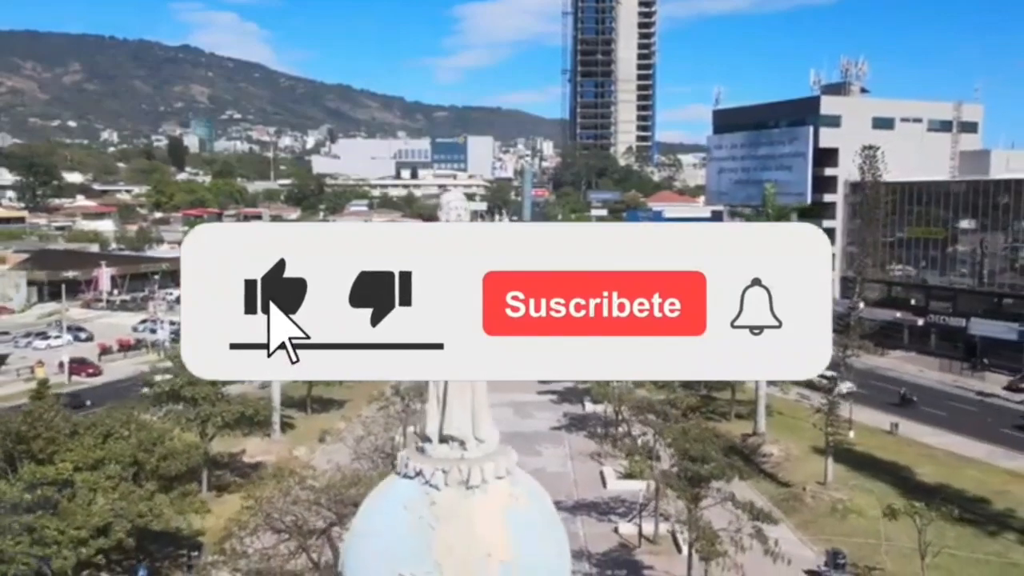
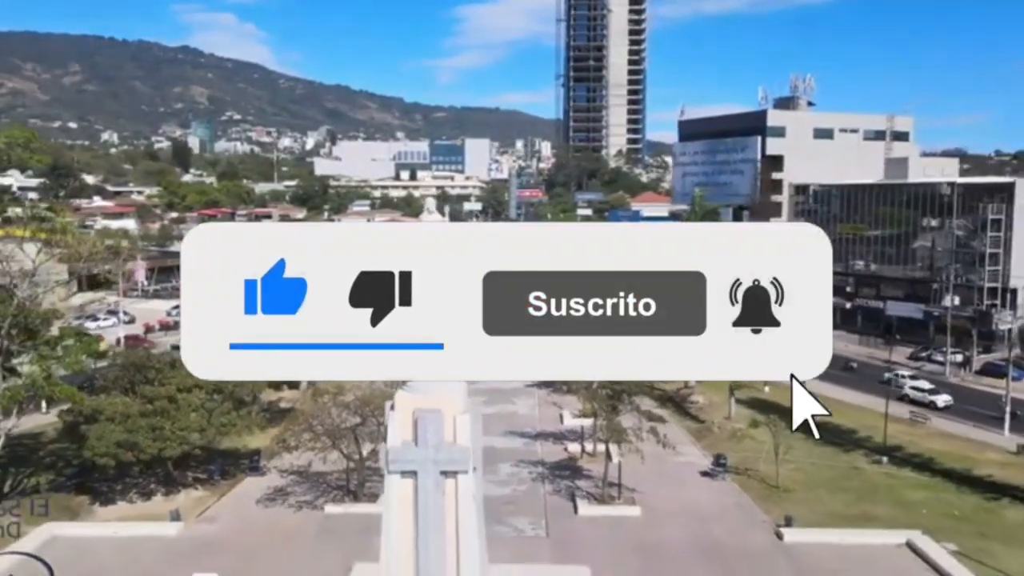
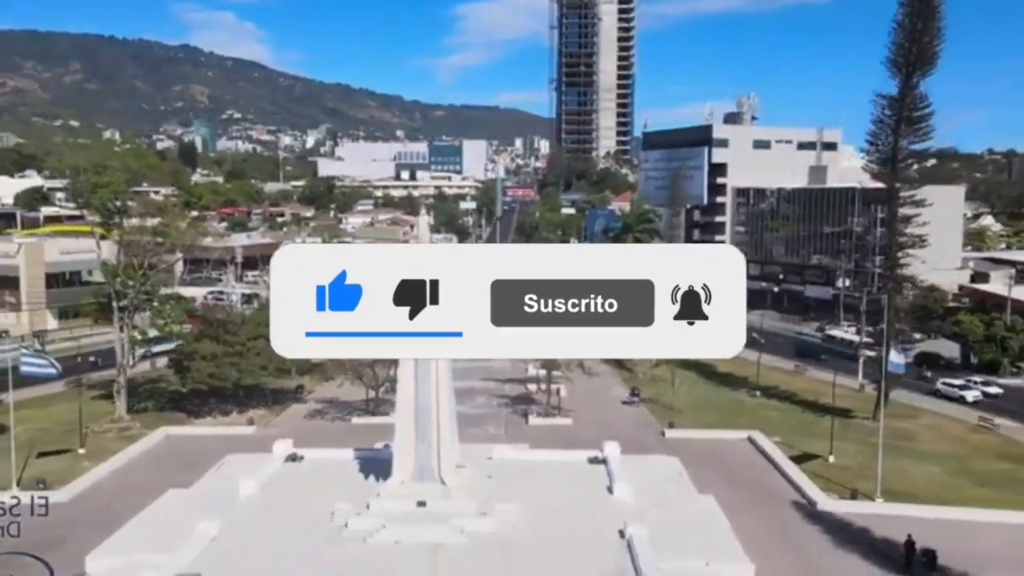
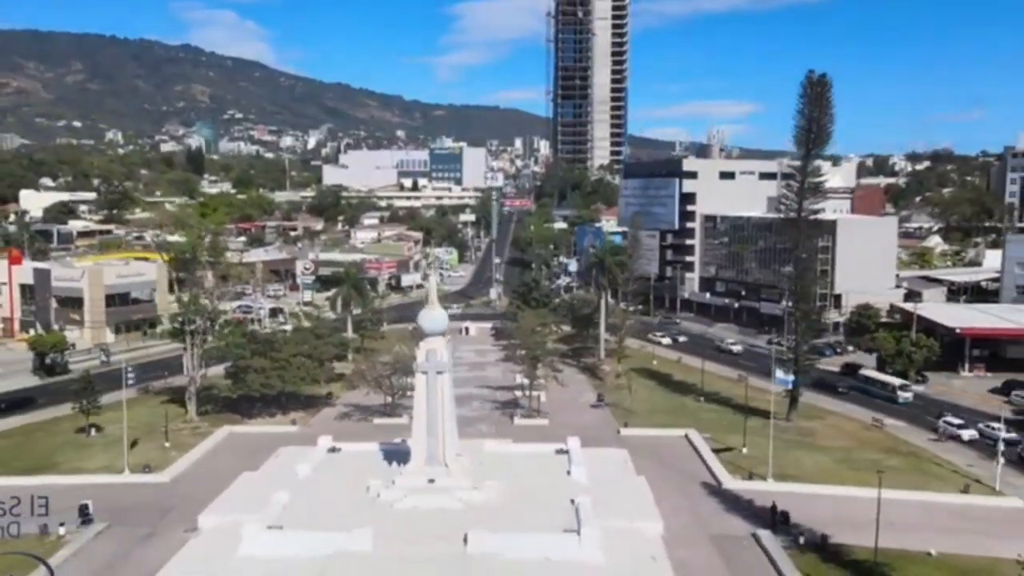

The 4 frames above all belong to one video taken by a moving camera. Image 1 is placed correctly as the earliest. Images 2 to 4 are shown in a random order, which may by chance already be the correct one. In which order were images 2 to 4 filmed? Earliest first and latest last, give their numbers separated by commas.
2, 3, 4
